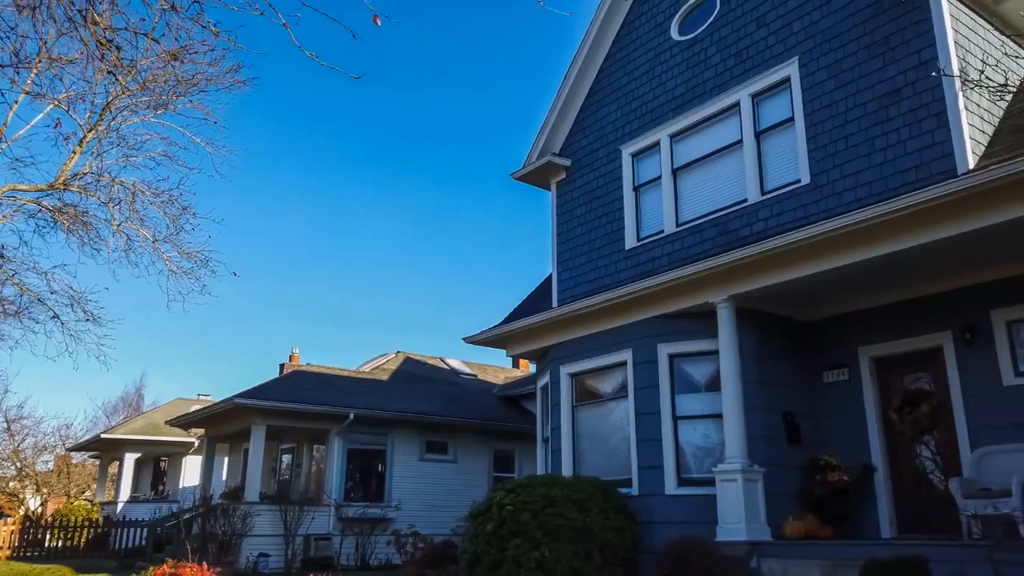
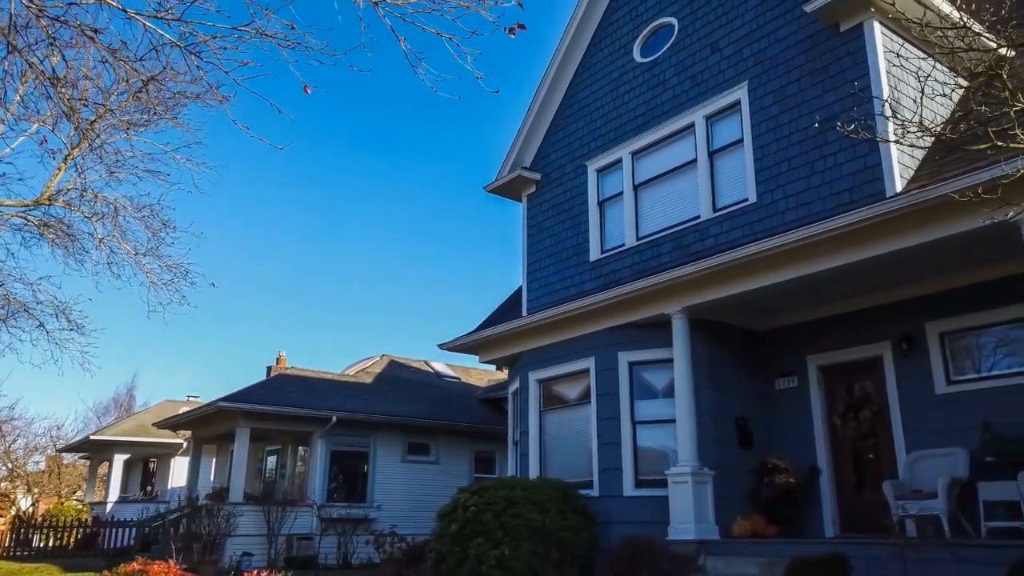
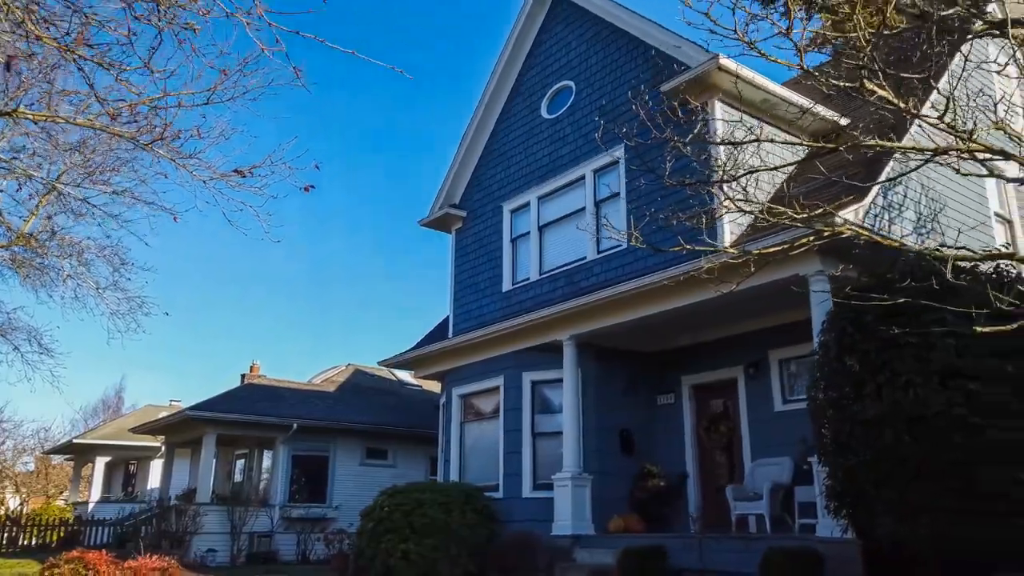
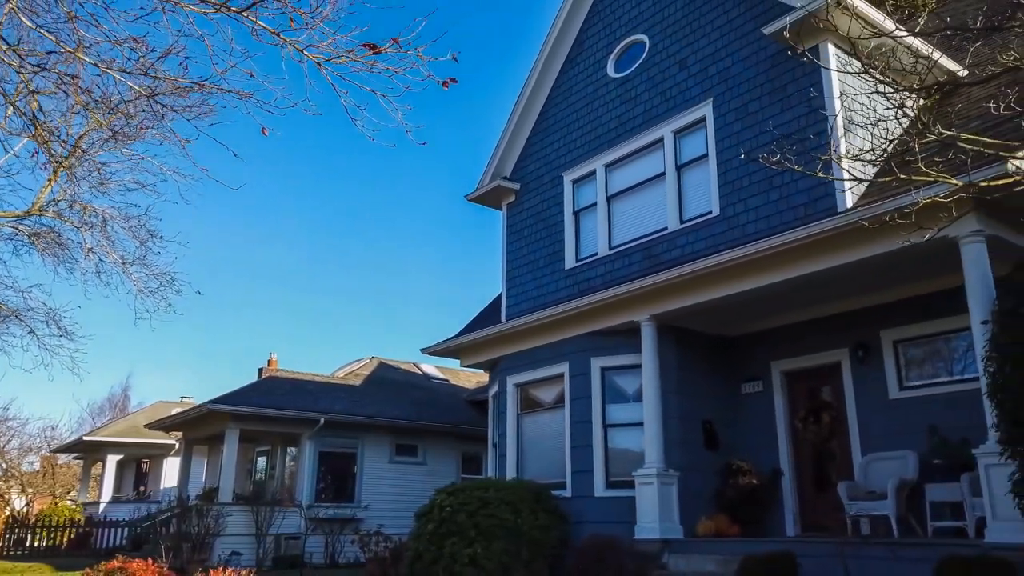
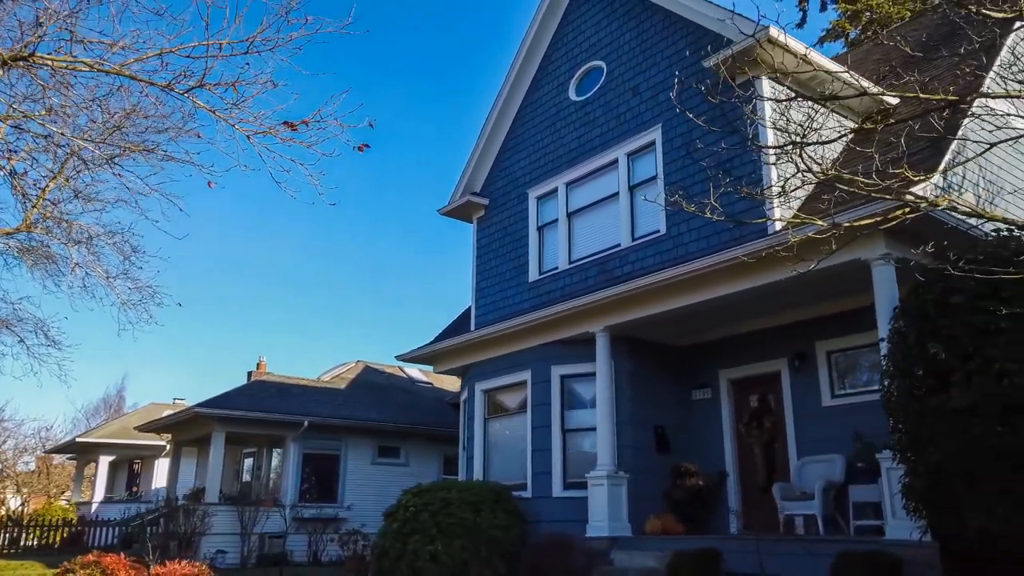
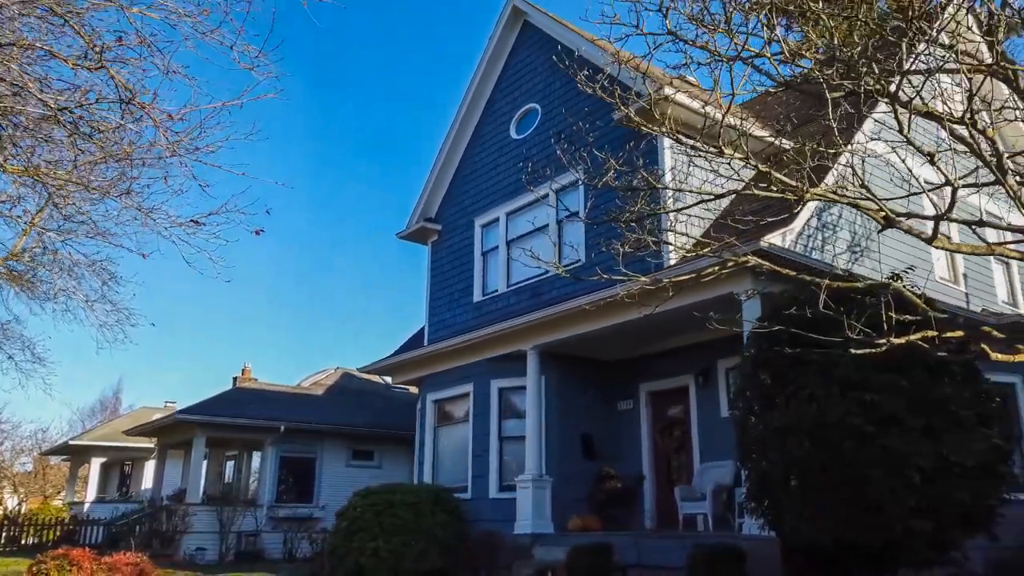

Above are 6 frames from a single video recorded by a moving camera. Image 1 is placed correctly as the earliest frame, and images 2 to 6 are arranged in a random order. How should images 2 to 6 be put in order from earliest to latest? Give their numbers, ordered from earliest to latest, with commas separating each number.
2, 4, 5, 3, 6
